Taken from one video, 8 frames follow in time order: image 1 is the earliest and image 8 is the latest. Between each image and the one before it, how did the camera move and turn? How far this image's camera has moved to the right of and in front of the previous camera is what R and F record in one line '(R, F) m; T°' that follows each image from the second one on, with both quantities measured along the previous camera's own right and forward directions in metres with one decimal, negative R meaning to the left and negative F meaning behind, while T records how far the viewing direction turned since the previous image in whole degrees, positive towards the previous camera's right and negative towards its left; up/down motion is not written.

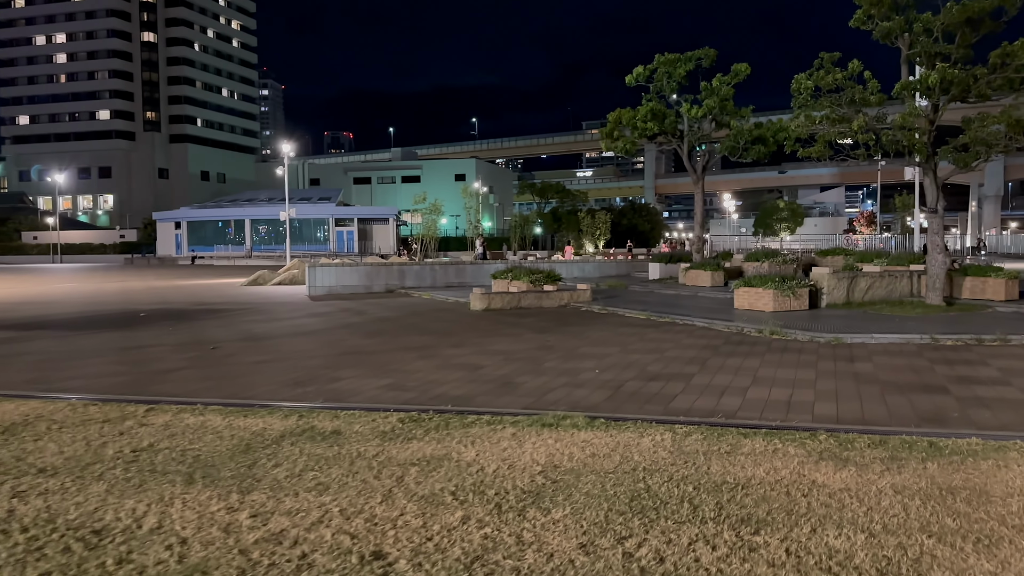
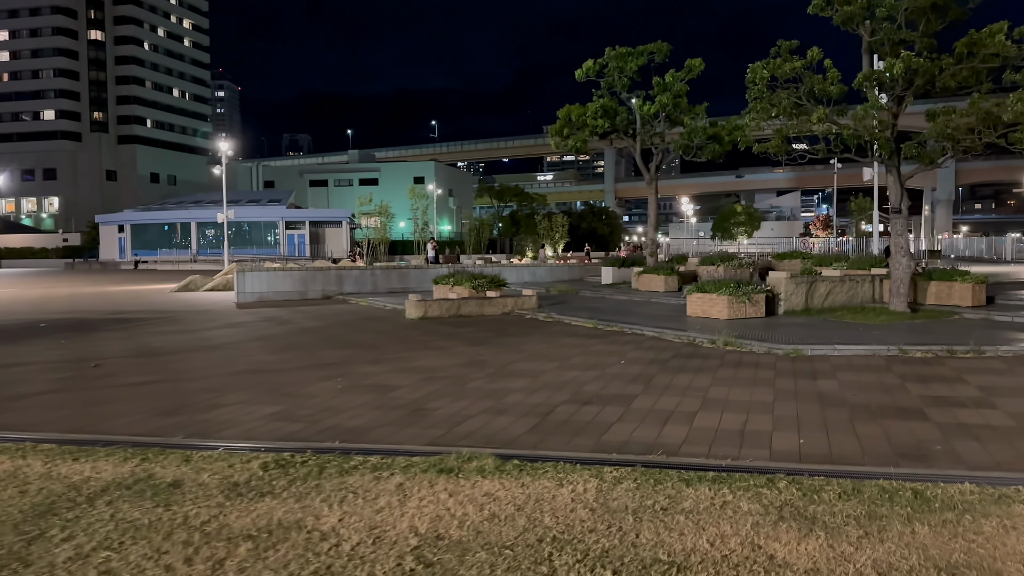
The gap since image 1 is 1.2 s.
(+0.5, +1.4) m; +3°
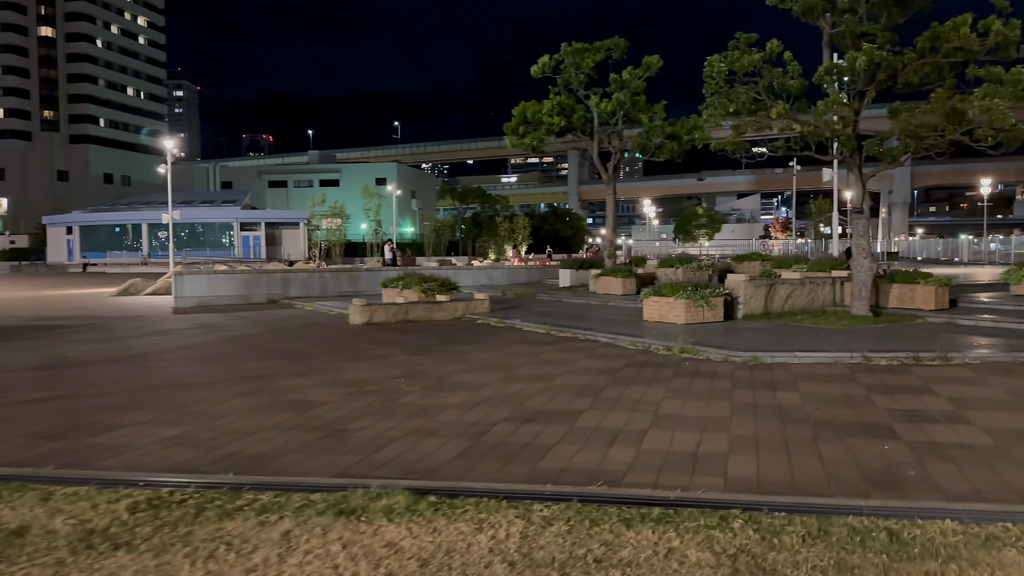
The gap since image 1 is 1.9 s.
(+0.3, +0.8) m; +2°
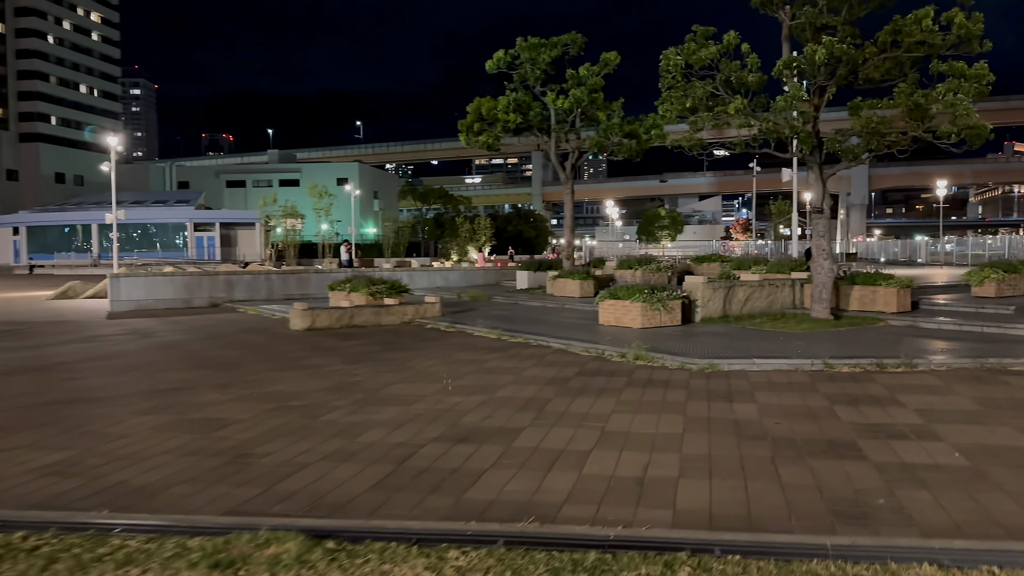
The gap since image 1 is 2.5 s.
(+0.3, +0.7) m; +2°
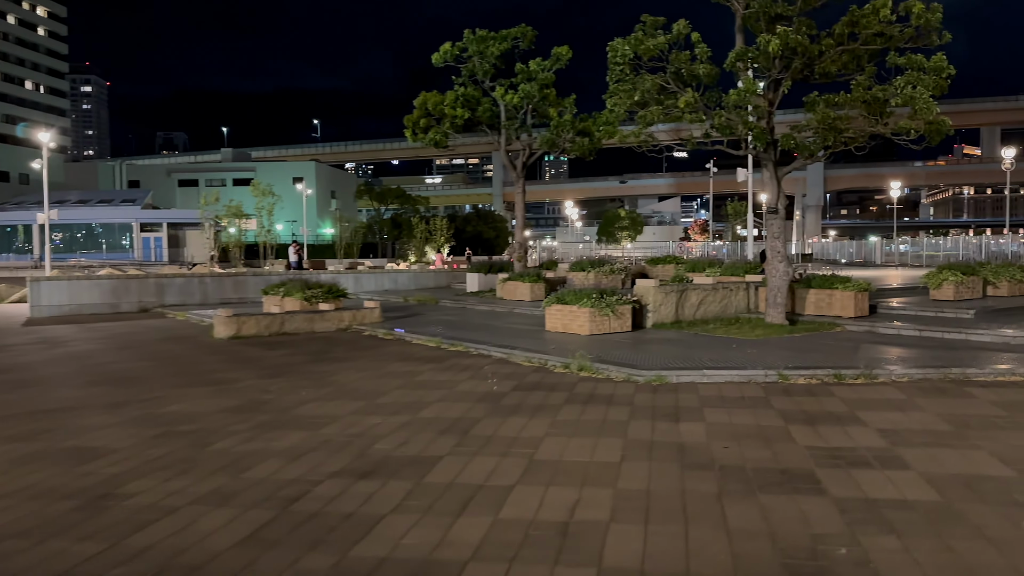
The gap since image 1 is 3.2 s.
(+0.4, +0.9) m; +3°
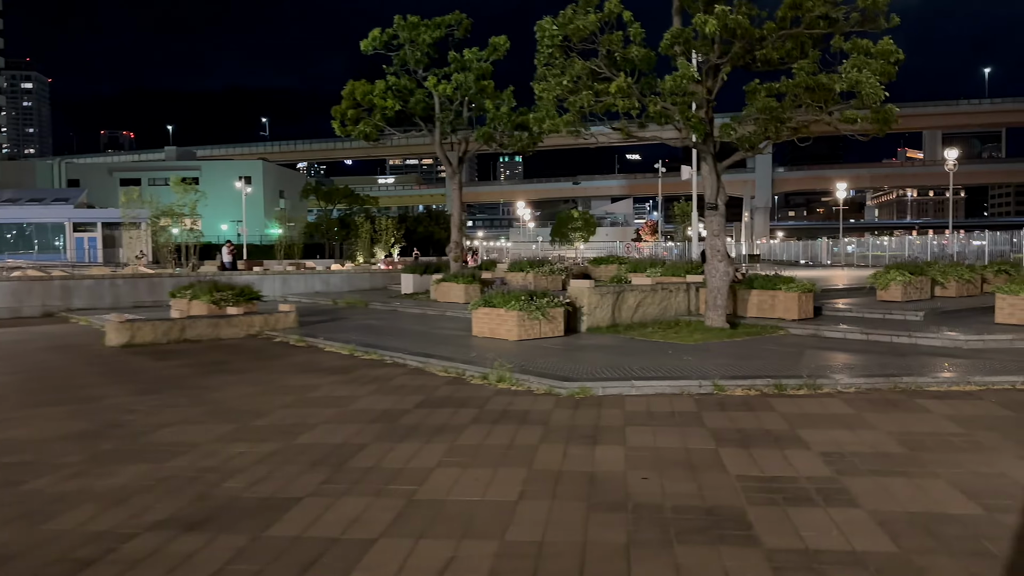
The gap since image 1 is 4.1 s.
(+0.5, +1.1) m; +3°
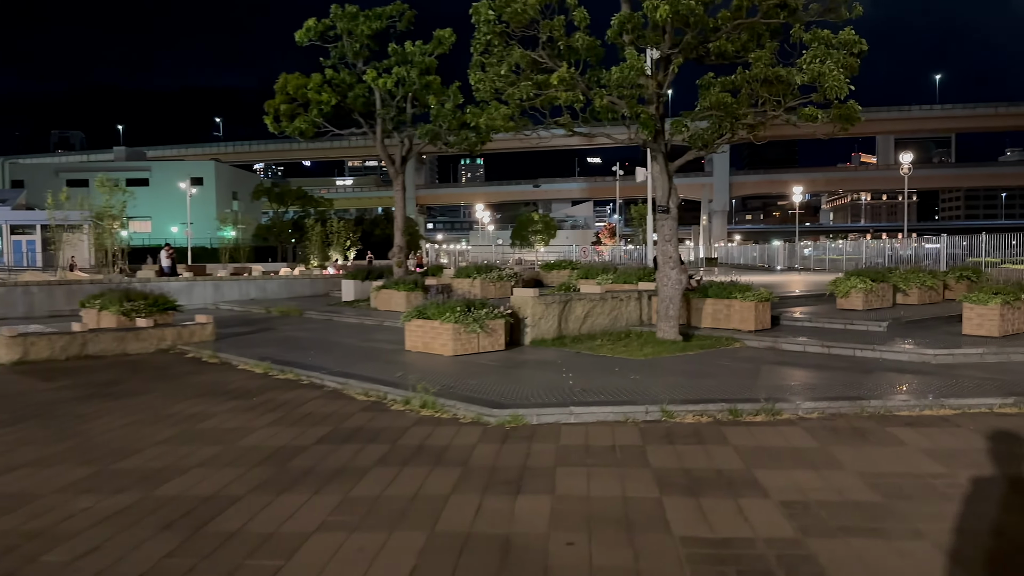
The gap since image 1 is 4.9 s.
(+0.4, +1.1) m; +3°
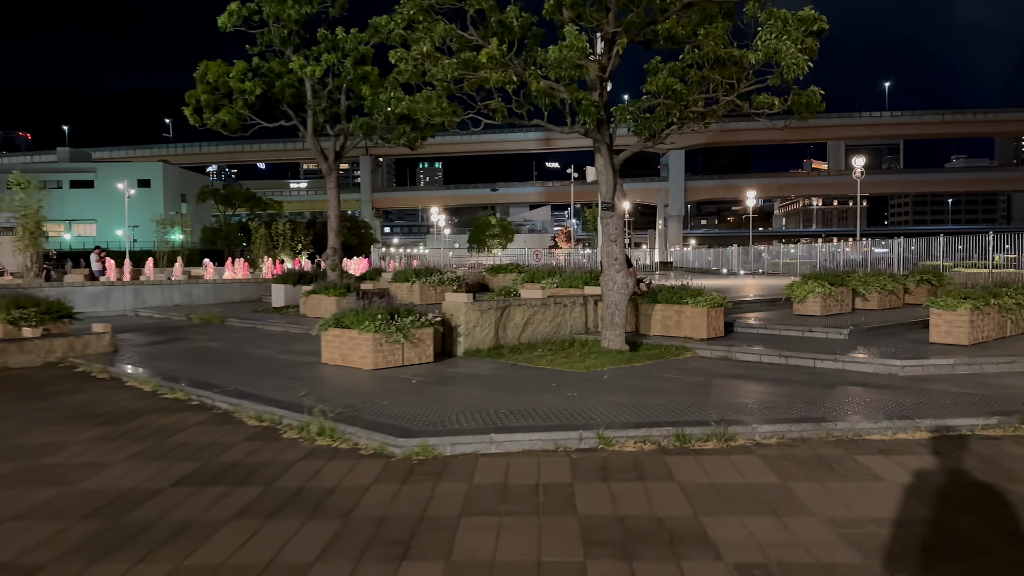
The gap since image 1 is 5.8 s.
(+0.4, +1.2) m; +3°
